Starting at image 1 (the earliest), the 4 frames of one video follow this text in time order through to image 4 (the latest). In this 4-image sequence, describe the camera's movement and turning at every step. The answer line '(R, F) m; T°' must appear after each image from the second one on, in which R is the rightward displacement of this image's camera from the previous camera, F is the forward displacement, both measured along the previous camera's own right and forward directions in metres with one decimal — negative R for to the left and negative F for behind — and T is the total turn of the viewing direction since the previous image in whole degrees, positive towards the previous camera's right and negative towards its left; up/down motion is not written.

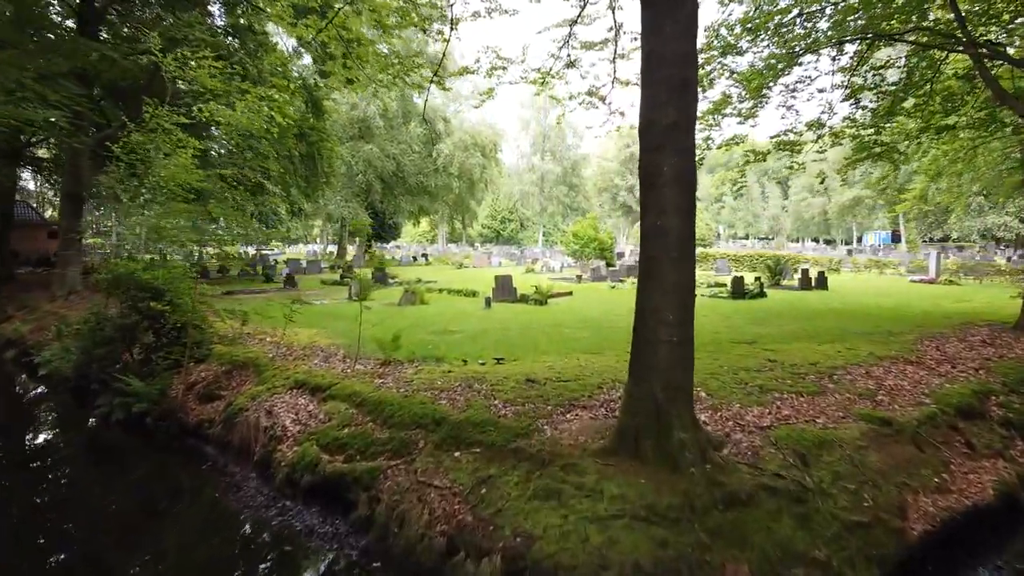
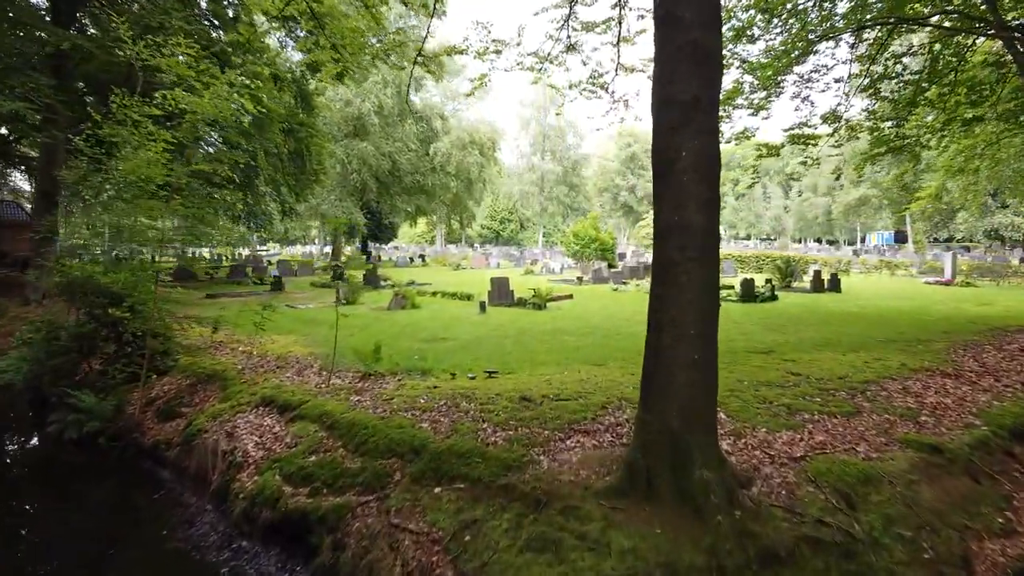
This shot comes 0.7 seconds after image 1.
(+0.1, +1.1) m; 0°
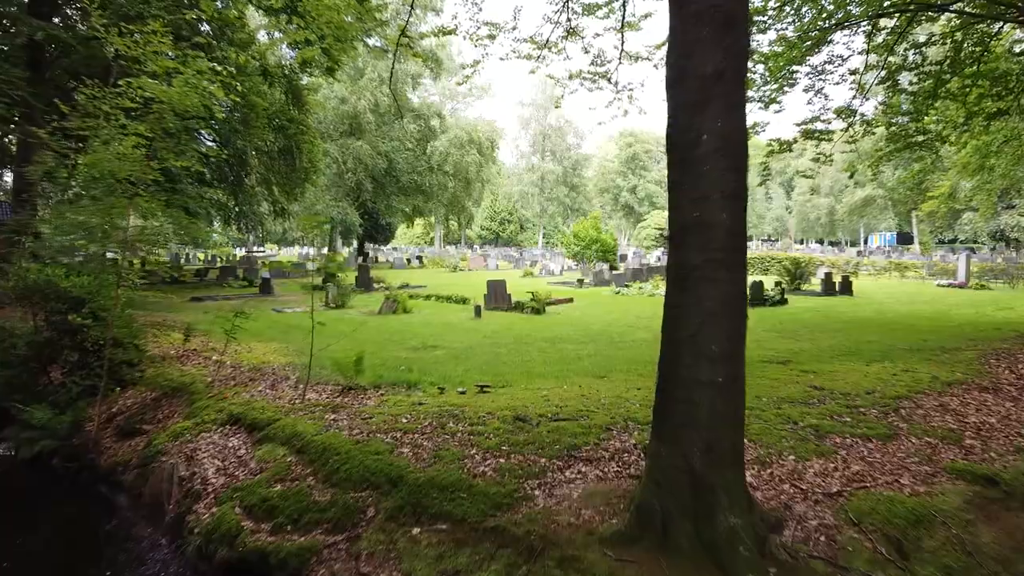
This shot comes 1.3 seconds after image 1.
(+0.1, +0.9) m; 0°
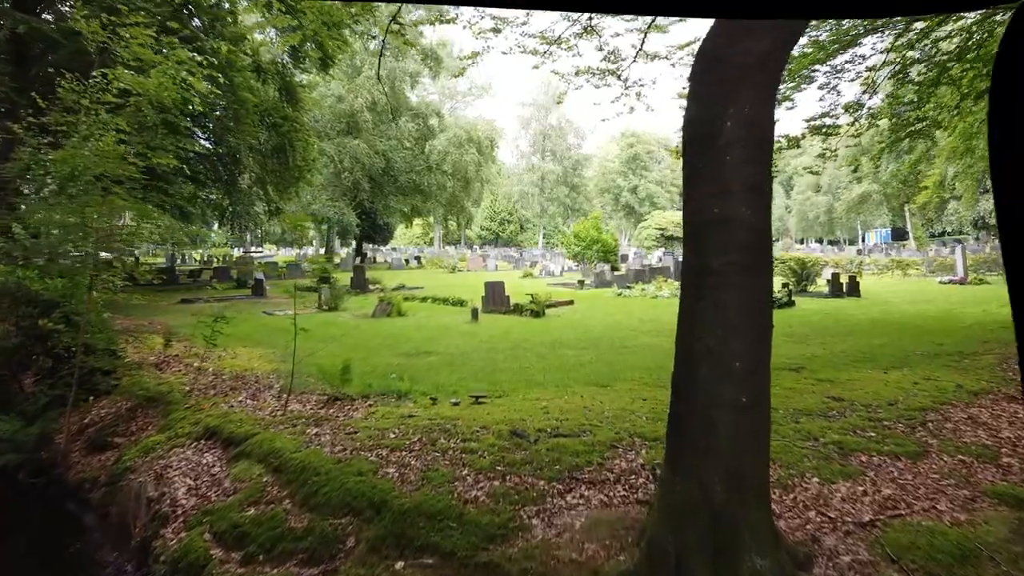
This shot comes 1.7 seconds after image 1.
(0.0, +0.6) m; 0°
